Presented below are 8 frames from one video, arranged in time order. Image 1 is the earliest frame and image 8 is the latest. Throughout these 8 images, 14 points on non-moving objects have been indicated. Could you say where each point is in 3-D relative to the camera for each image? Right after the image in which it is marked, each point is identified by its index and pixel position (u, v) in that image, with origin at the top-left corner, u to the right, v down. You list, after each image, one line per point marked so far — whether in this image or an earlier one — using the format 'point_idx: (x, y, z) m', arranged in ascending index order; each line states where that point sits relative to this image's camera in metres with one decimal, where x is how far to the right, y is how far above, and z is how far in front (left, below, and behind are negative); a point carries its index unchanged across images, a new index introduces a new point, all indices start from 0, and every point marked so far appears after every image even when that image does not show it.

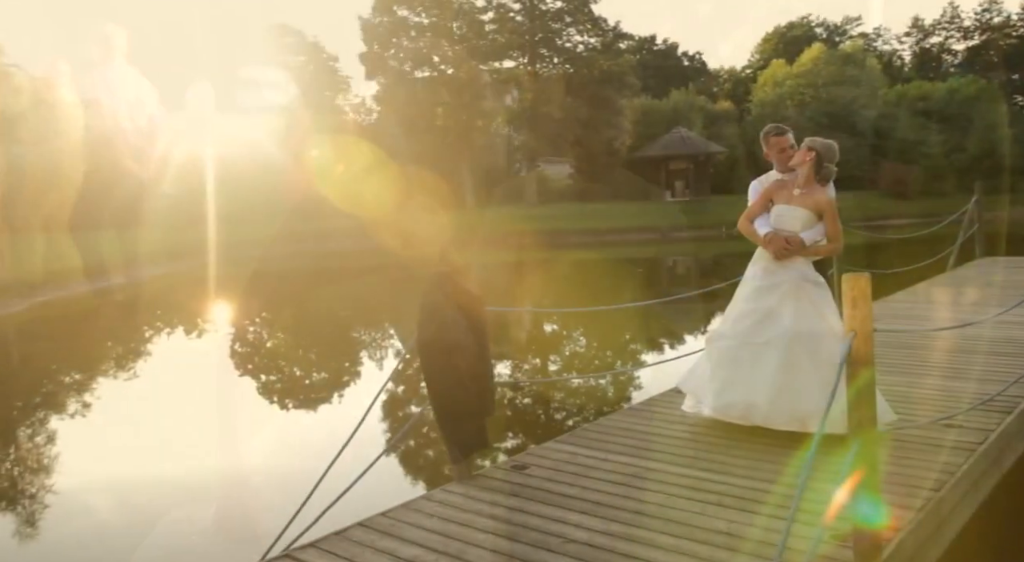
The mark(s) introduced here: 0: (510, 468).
0: (0.0, -0.9, +4.4) m
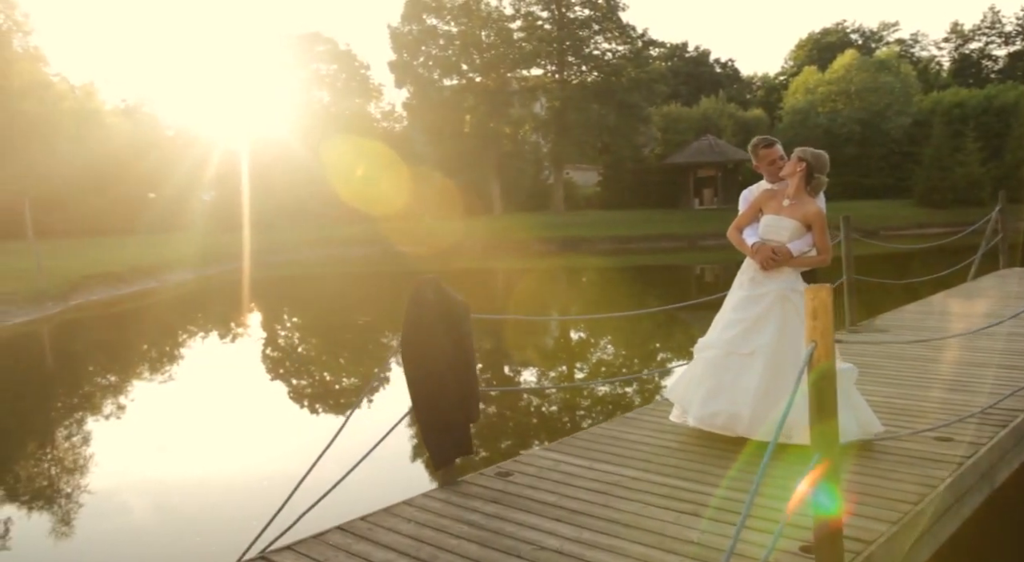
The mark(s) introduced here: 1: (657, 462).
0: (-0.1, -1.0, +4.4) m
1: (+0.7, -0.9, +4.5) m
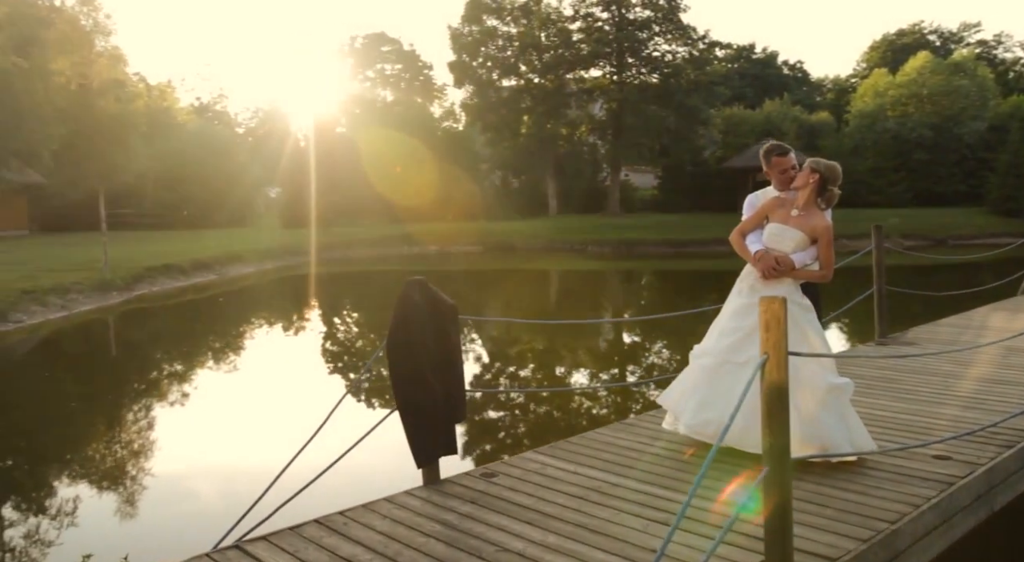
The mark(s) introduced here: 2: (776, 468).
0: (-0.2, -1.0, +4.5) m
1: (+0.6, -0.9, +4.5) m
2: (+0.9, -0.6, +3.0) m
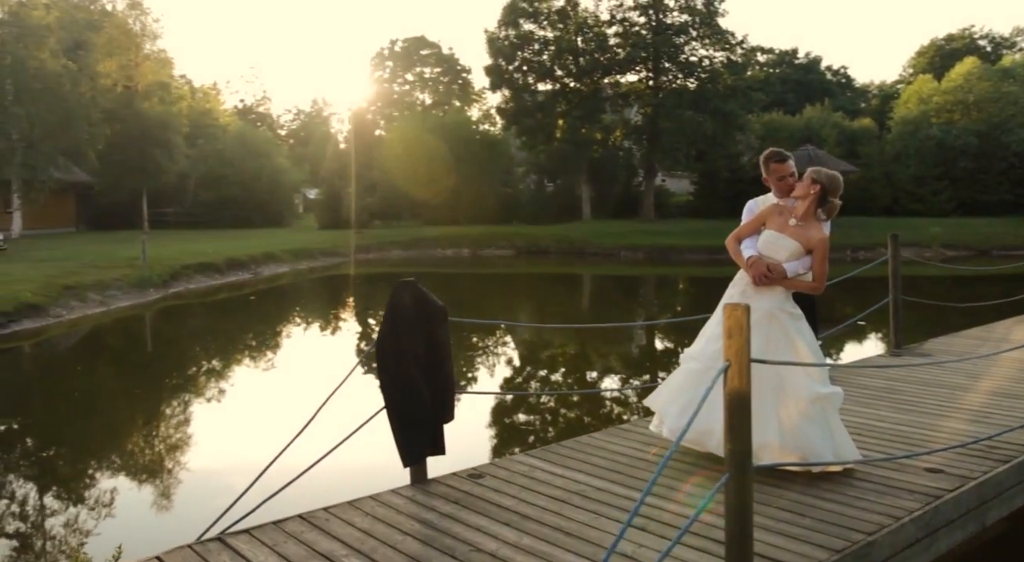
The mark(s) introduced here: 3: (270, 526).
0: (-0.2, -1.0, +4.5) m
1: (+0.5, -1.0, +4.5) m
2: (+0.8, -0.7, +3.0) m
3: (-1.1, -1.1, +3.9) m
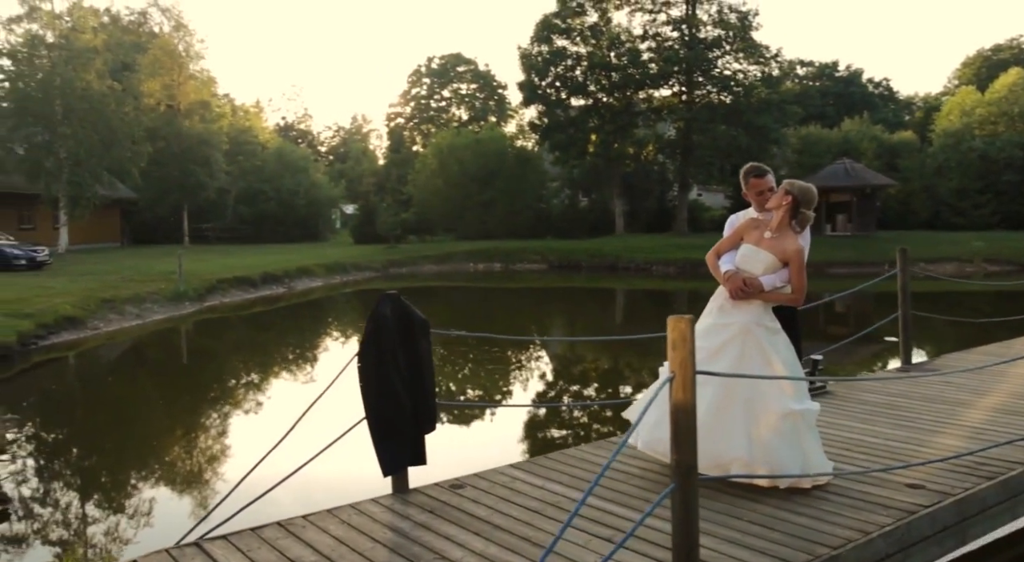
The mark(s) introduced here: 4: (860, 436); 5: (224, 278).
0: (-0.3, -1.1, +4.6) m
1: (+0.4, -1.0, +4.5) m
2: (+0.6, -0.7, +3.0) m
3: (-1.2, -1.2, +4.0) m
4: (+2.0, -0.9, +5.0) m
5: (-6.5, +0.1, +19.7) m
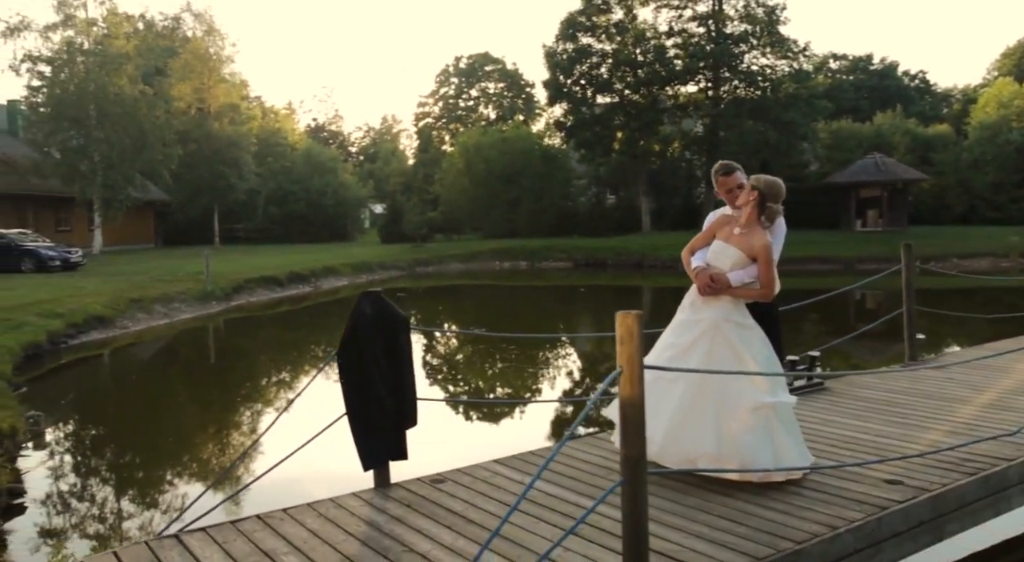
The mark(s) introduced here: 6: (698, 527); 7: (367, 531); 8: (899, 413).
0: (-0.4, -1.1, +4.6) m
1: (+0.3, -1.0, +4.6) m
2: (+0.4, -0.7, +3.0) m
3: (-1.3, -1.1, +4.1) m
4: (+1.9, -0.8, +4.9) m
5: (-5.9, +0.1, +20.0) m
6: (+0.8, -1.0, +3.7) m
7: (-0.7, -1.1, +4.0) m
8: (+2.4, -0.8, +5.4) m
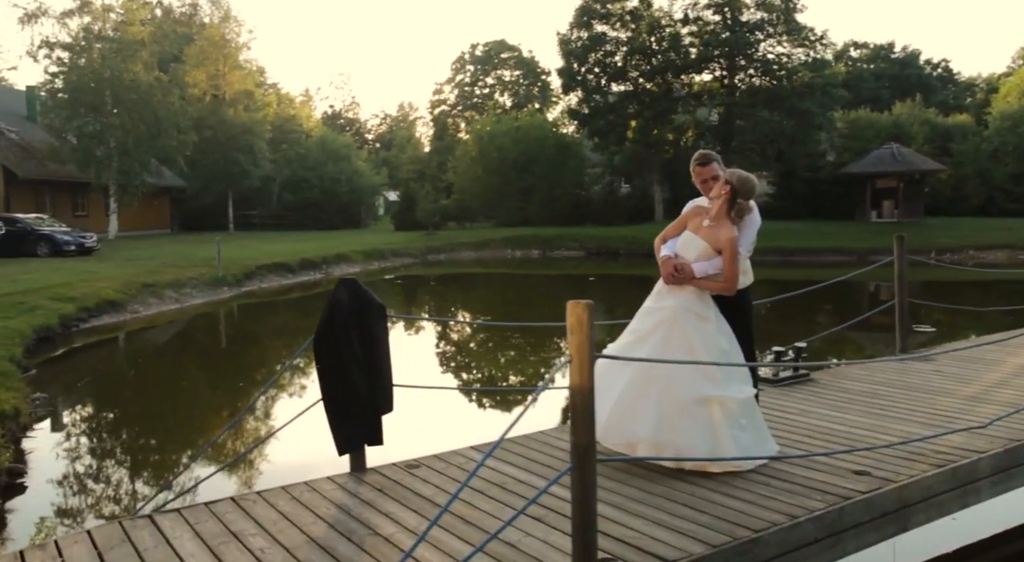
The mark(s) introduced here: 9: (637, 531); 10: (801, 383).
0: (-0.6, -1.0, +4.7) m
1: (+0.2, -1.0, +4.6) m
2: (+0.2, -0.6, +3.1) m
3: (-1.5, -1.1, +4.2) m
4: (+1.7, -0.8, +4.9) m
5: (-5.7, +0.4, +20.1) m
6: (+0.6, -1.0, +3.8) m
7: (-0.8, -1.1, +4.1) m
8: (+2.2, -0.8, +5.3) m
9: (+0.5, -1.0, +3.6) m
10: (+2.0, -0.7, +6.0) m
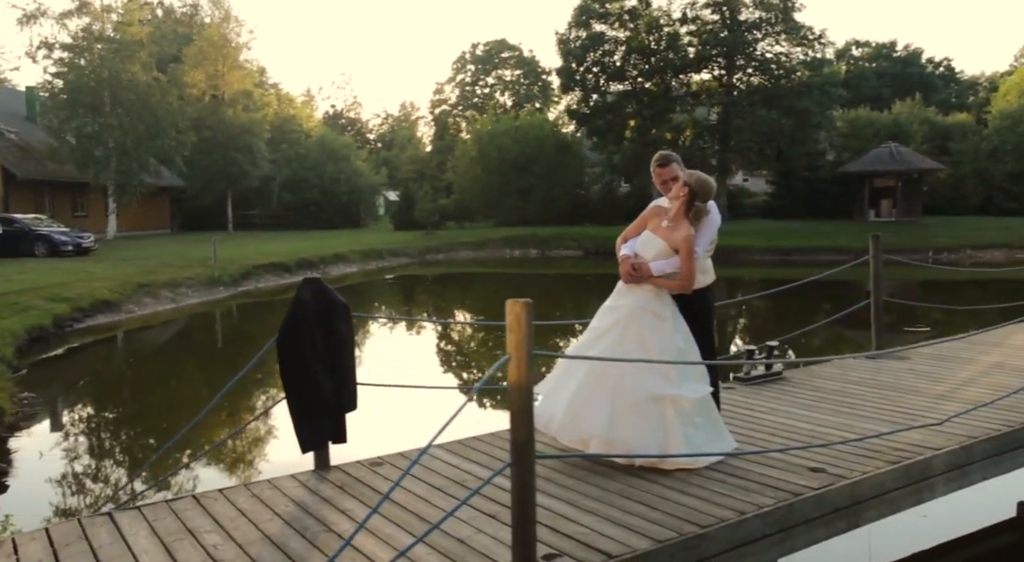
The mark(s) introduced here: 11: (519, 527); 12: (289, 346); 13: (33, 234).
0: (-0.8, -1.0, +4.7) m
1: (0.0, -1.0, +4.6) m
2: (0.0, -0.6, +3.1) m
3: (-1.7, -1.1, +4.2) m
4: (+1.5, -0.8, +4.9) m
5: (-5.7, +0.4, +20.2) m
6: (+0.4, -1.0, +3.8) m
7: (-1.0, -1.1, +4.1) m
8: (+2.0, -0.8, +5.3) m
9: (+0.3, -1.0, +3.6) m
10: (+1.8, -0.7, +6.0) m
11: (0.0, -0.9, +3.1) m
12: (-1.2, -0.3, +4.6) m
13: (-10.4, +1.0, +19.1) m
